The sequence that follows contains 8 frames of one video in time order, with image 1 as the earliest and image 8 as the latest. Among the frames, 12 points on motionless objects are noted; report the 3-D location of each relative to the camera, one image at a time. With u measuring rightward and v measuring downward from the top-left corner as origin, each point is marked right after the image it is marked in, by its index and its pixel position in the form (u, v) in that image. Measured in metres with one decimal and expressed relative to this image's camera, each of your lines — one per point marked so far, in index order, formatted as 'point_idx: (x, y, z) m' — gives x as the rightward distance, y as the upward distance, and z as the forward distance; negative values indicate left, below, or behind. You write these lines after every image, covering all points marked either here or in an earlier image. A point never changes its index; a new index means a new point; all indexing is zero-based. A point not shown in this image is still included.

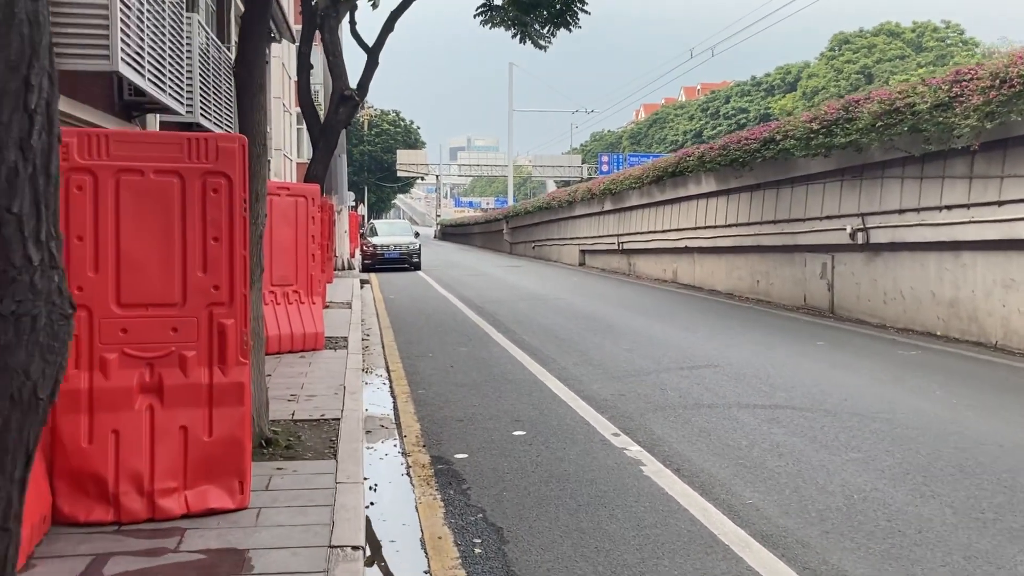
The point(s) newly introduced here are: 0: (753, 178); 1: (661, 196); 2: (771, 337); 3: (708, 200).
0: (+4.0, +1.8, +15.3) m
1: (+3.2, +2.0, +19.8) m
2: (+3.0, -0.6, +10.8) m
3: (+3.7, +1.7, +17.5) m
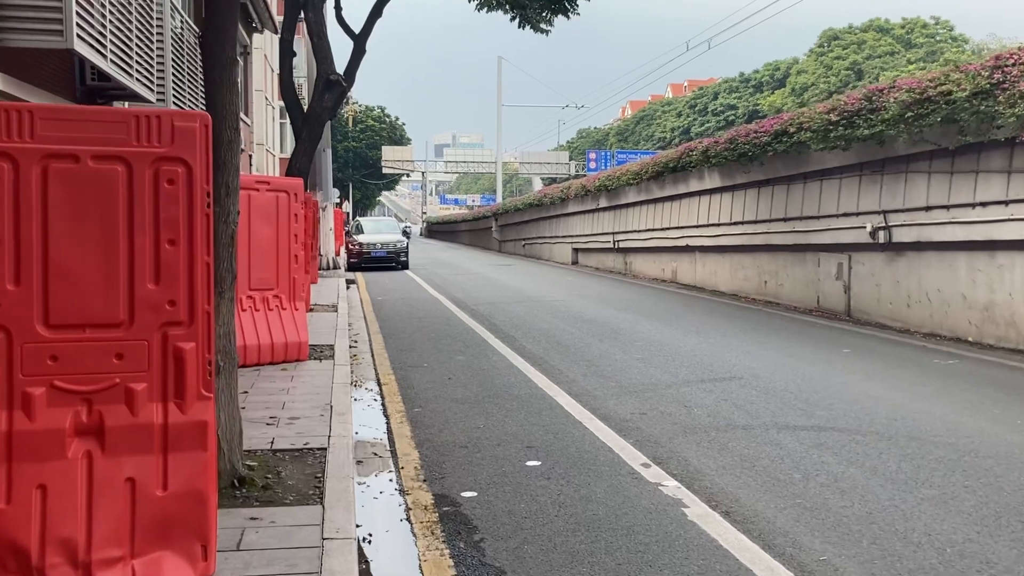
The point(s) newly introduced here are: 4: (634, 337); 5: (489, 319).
0: (+3.9, +1.8, +14.6) m
1: (+3.1, +2.0, +19.1) m
2: (+3.0, -0.6, +10.0) m
3: (+3.6, +1.6, +16.7) m
4: (+1.4, -0.6, +10.8) m
5: (-0.3, -0.4, +13.0) m
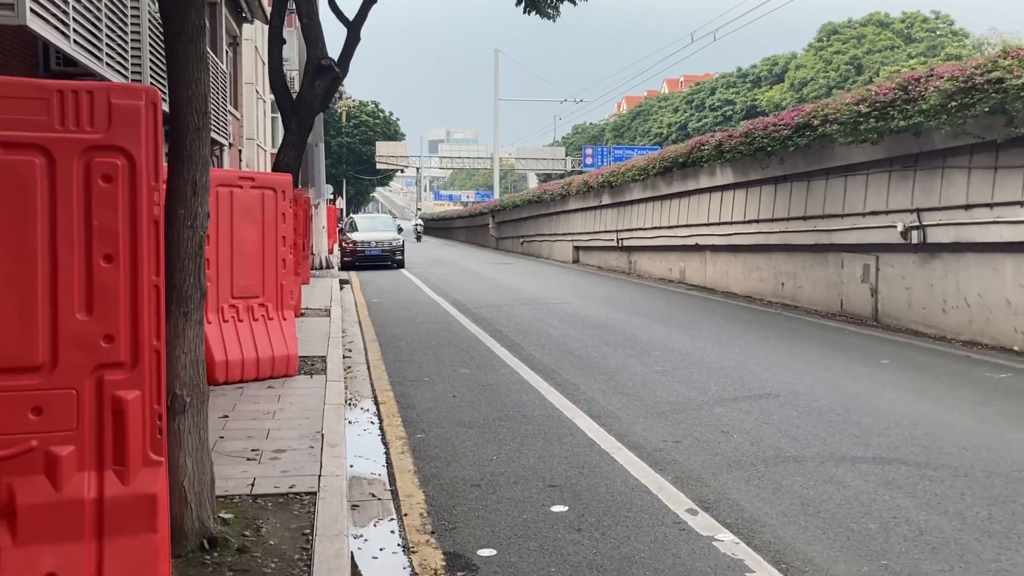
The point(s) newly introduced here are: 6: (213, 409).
0: (+4.0, +1.8, +13.8) m
1: (+3.1, +2.0, +18.3) m
2: (+3.1, -0.7, +9.2) m
3: (+3.6, +1.6, +15.9) m
4: (+1.5, -0.6, +10.0) m
5: (-0.3, -0.5, +12.2) m
6: (-2.1, -0.8, +6.4) m
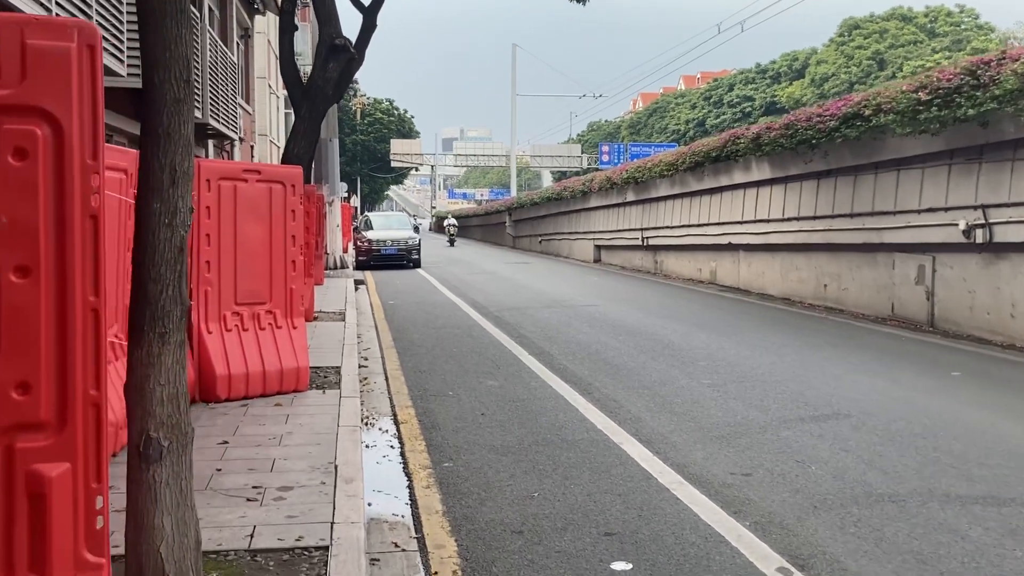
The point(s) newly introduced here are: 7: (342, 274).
0: (+4.3, +1.8, +12.9) m
1: (+3.5, +1.9, +17.4) m
2: (+3.4, -0.7, +8.4) m
3: (+4.0, +1.6, +15.1) m
4: (+1.8, -0.7, +9.2) m
5: (0.0, -0.5, +11.4) m
6: (-1.8, -0.9, +5.6) m
7: (-3.6, +0.3, +19.8) m
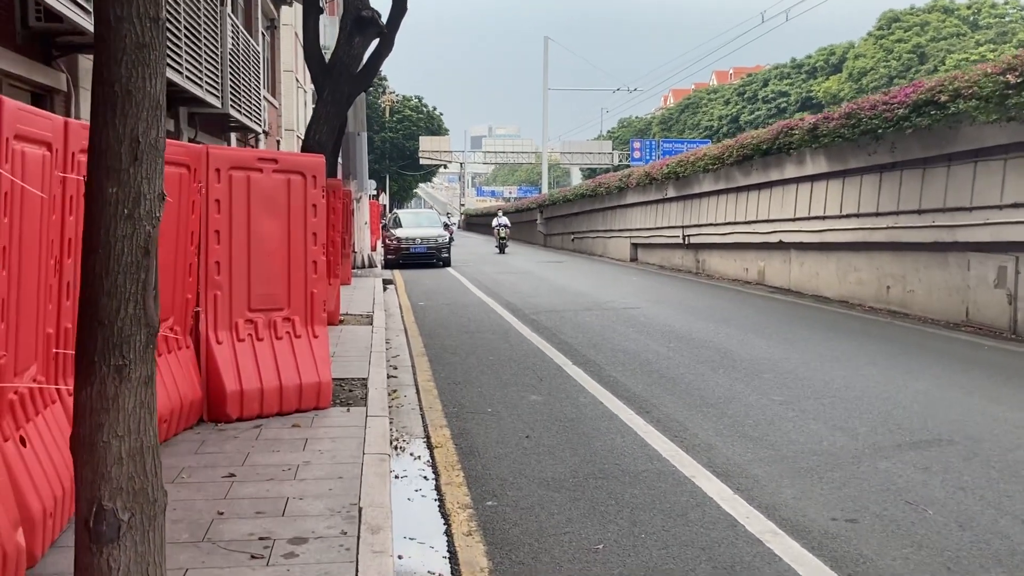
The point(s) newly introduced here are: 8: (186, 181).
0: (+4.8, +1.7, +12.0) m
1: (+4.1, +1.9, +16.5) m
2: (+3.7, -0.7, +7.5) m
3: (+4.6, +1.6, +14.1) m
4: (+2.2, -0.7, +8.3) m
5: (+0.5, -0.5, +10.5) m
6: (-1.5, -0.9, +4.8) m
7: (-2.9, +0.3, +19.1) m
8: (-1.9, +0.6, +5.4) m
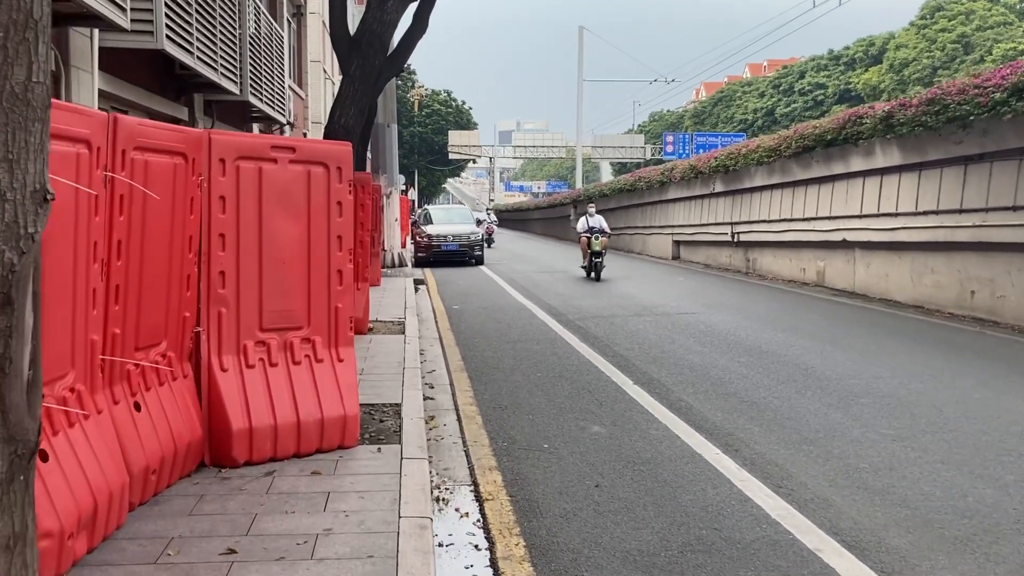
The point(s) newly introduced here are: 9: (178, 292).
0: (+5.4, +1.7, +10.8) m
1: (+4.8, +1.9, +15.3) m
2: (+4.1, -0.8, +6.3) m
3: (+5.2, +1.5, +12.9) m
4: (+2.6, -0.8, +7.2) m
5: (+1.0, -0.6, +9.5) m
6: (-1.2, -1.0, +3.8) m
7: (-2.2, +0.3, +18.1) m
8: (-1.6, +0.5, +4.4) m
9: (-1.6, 0.0, +4.5) m
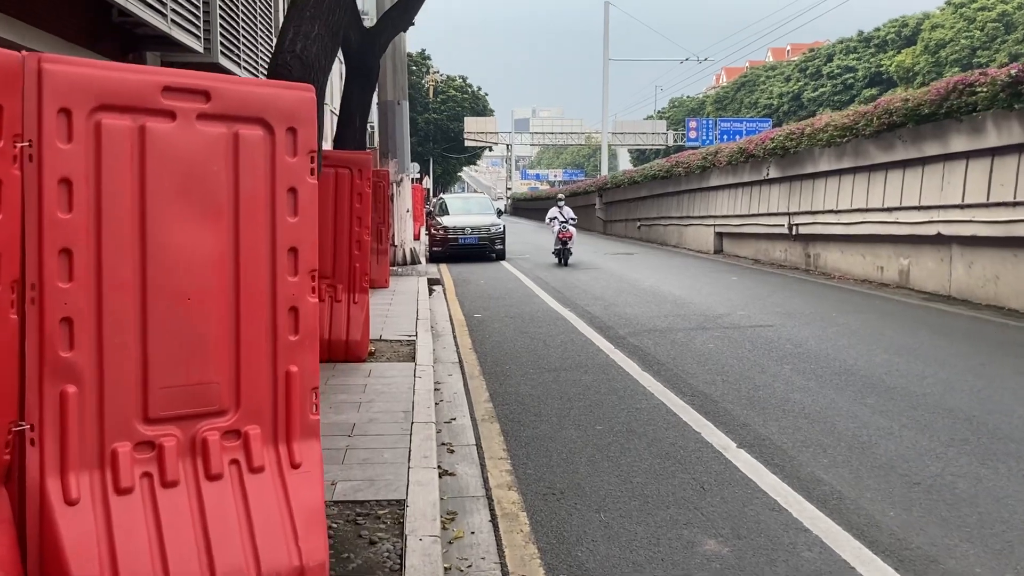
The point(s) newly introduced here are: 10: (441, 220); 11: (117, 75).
0: (+5.7, +1.6, +8.5) m
1: (+5.2, +1.8, +13.0) m
2: (+4.4, -1.0, +4.1) m
3: (+5.6, +1.5, +10.6) m
4: (+2.9, -0.9, +5.0) m
5: (+1.3, -0.7, +7.3) m
6: (-1.0, -1.2, +1.7) m
7: (-1.7, +0.3, +16.0) m
8: (-1.3, +0.4, +2.2) m
9: (-1.4, -0.2, +2.3) m
10: (-1.5, +1.5, +19.9) m
11: (-1.1, +0.6, +2.6) m
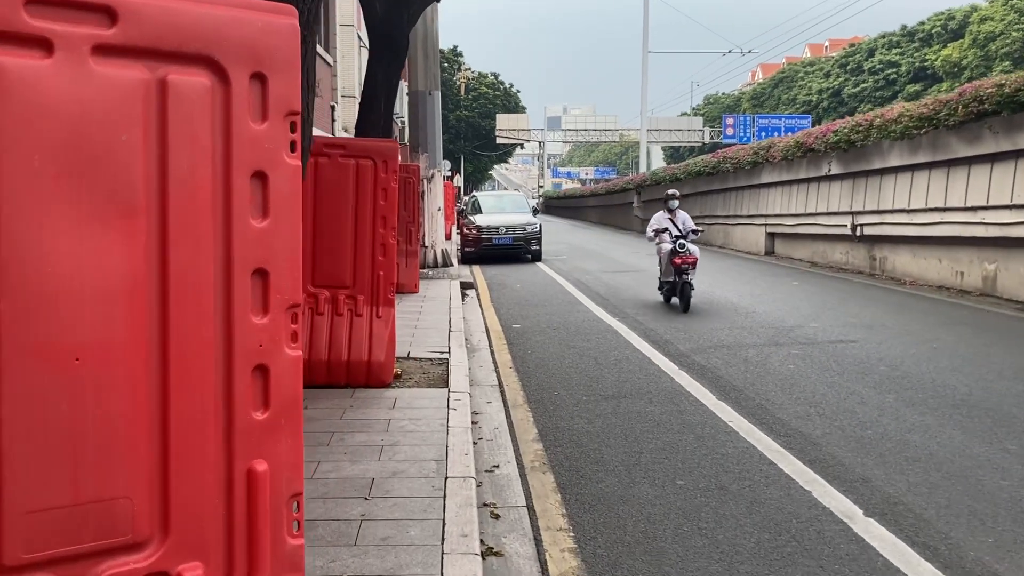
0: (+6.1, +1.5, +7.1) m
1: (+5.8, +1.7, +11.7) m
2: (+4.6, -1.1, +2.8) m
3: (+6.0, +1.4, +9.3) m
4: (+3.2, -1.0, +3.8) m
5: (+1.7, -0.8, +6.1) m
6: (-0.8, -1.3, +0.5) m
7: (-1.1, +0.2, +14.9) m
8: (-1.1, +0.3, +1.1) m
9: (-1.2, -0.3, +1.2) m
10: (-0.8, +1.4, +18.8) m
11: (-0.9, +0.5, +1.5) m
